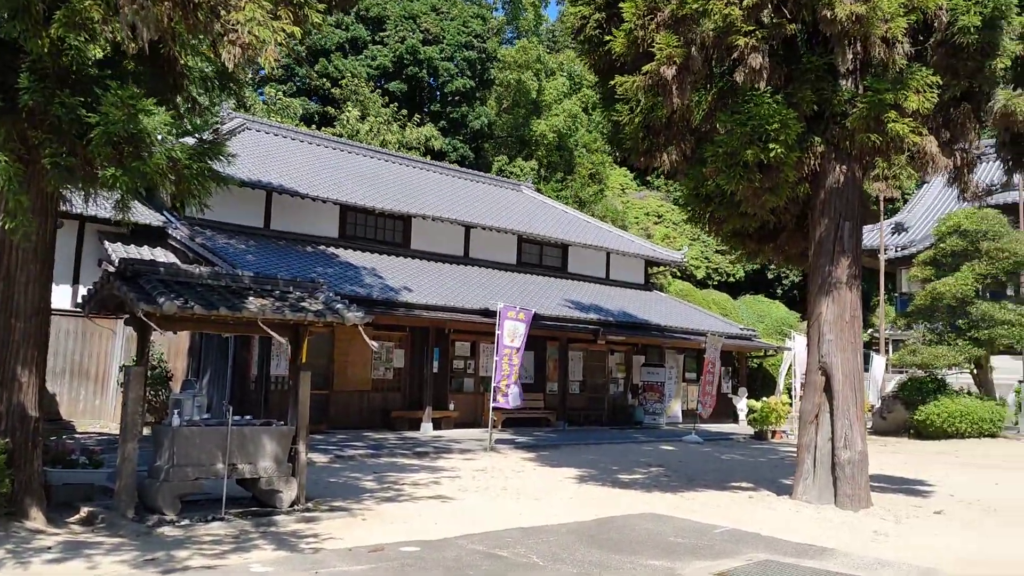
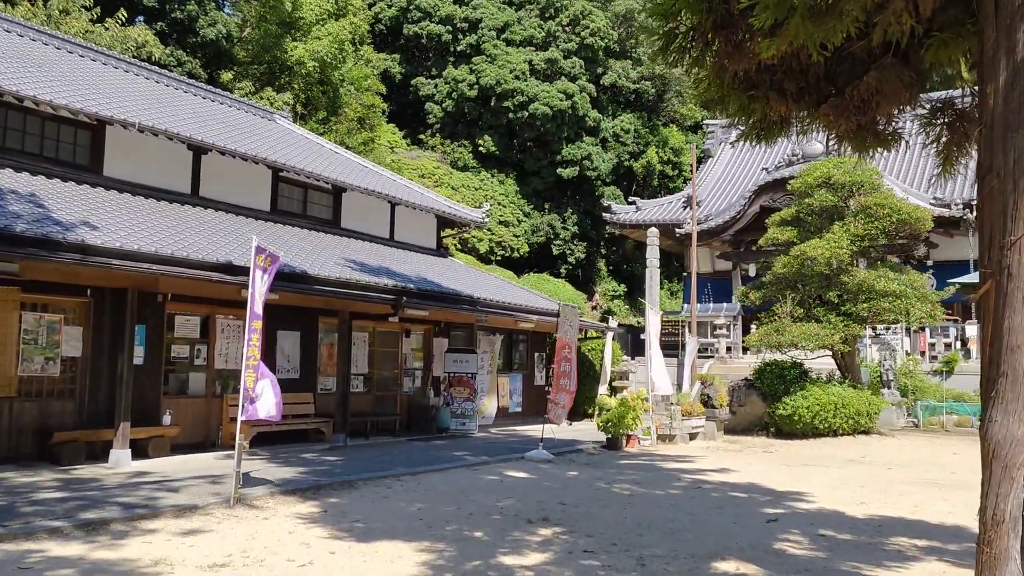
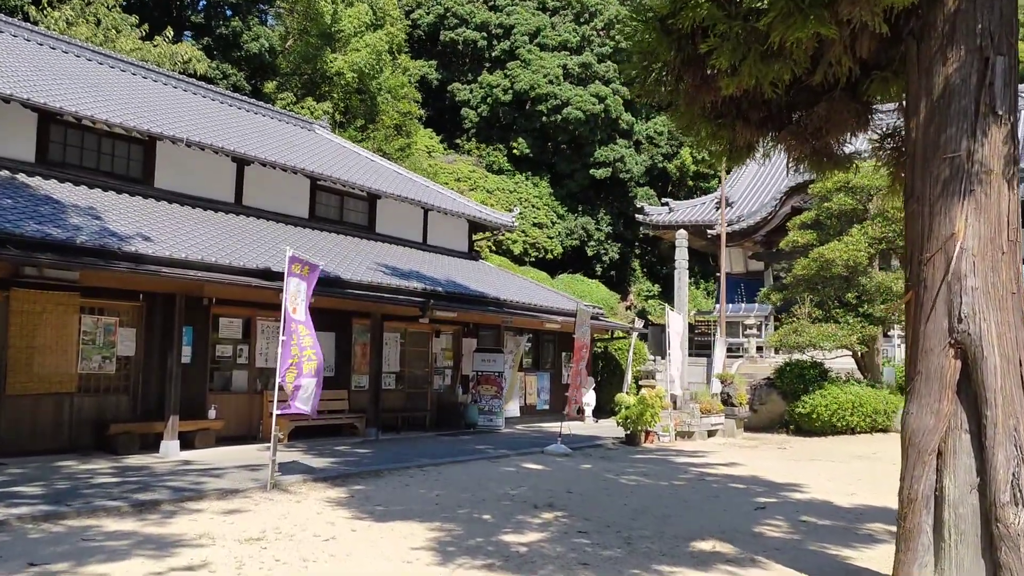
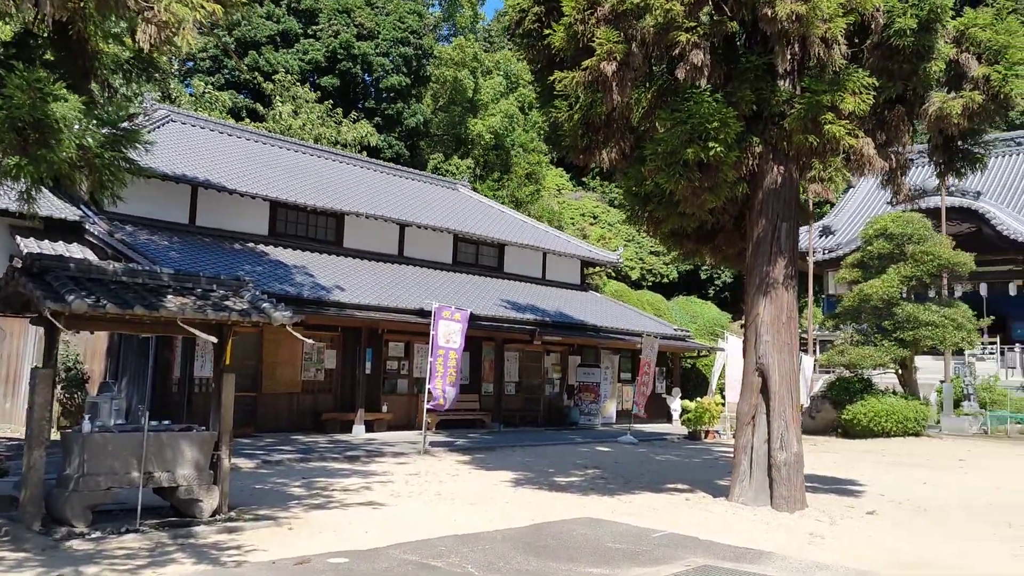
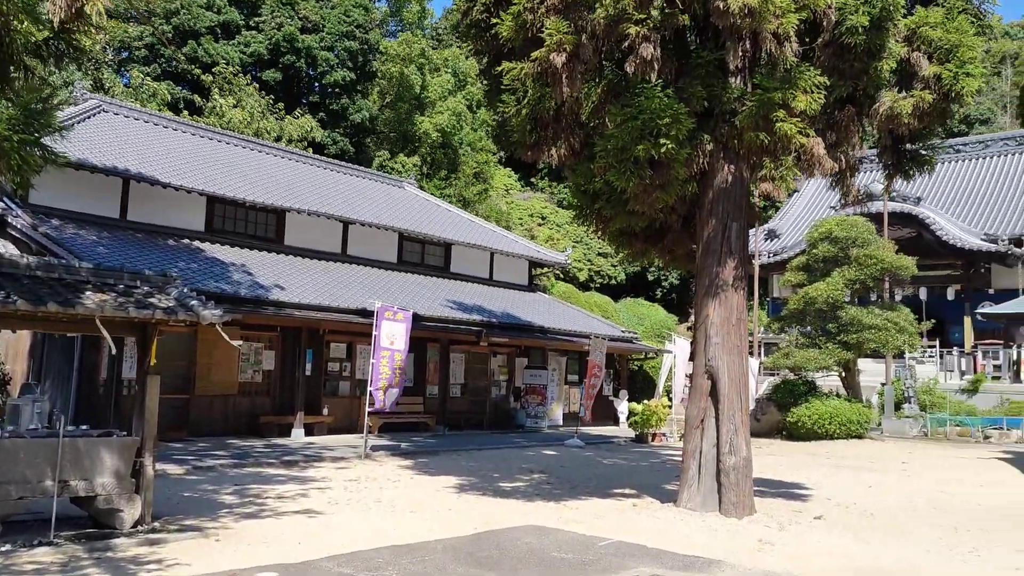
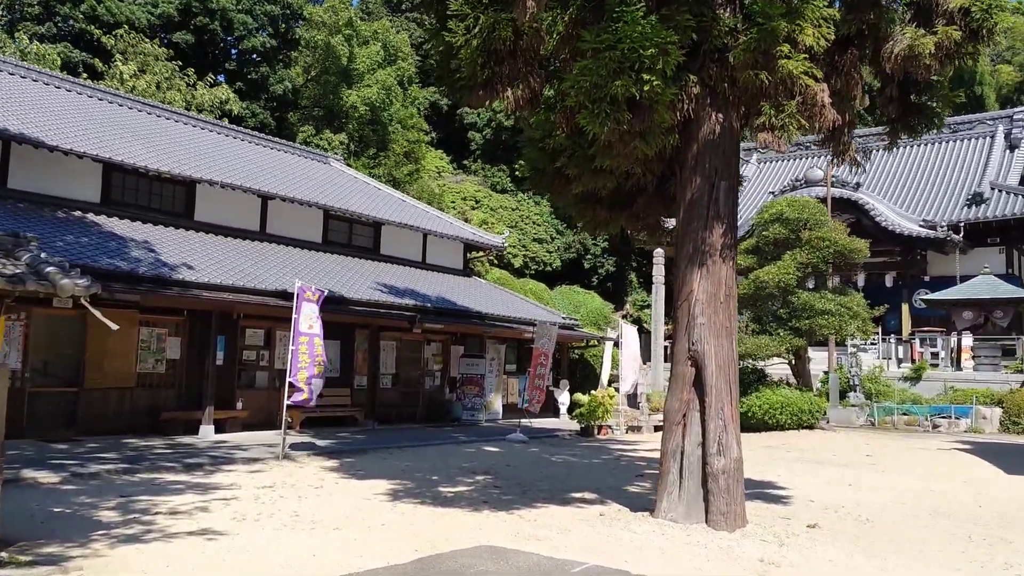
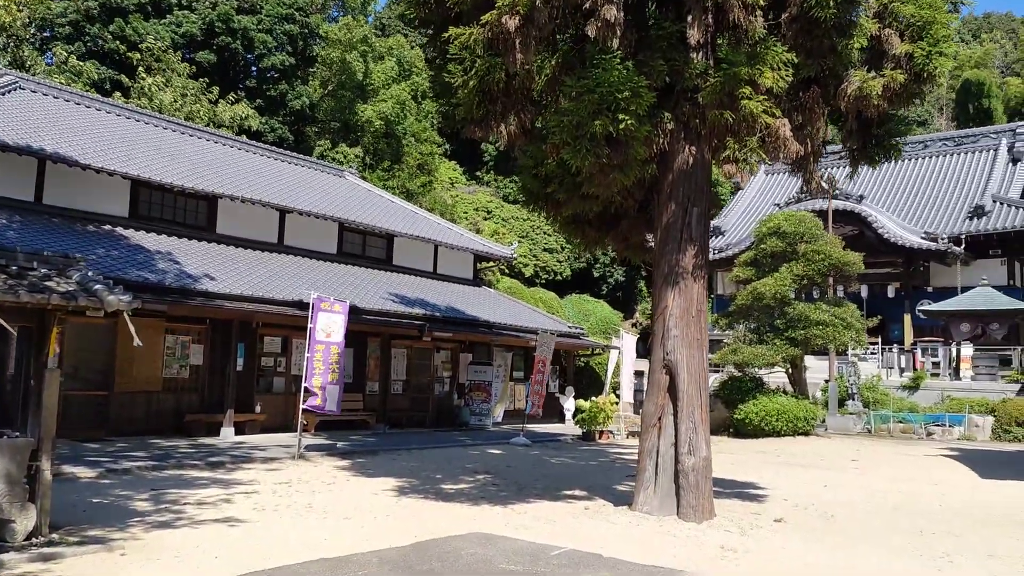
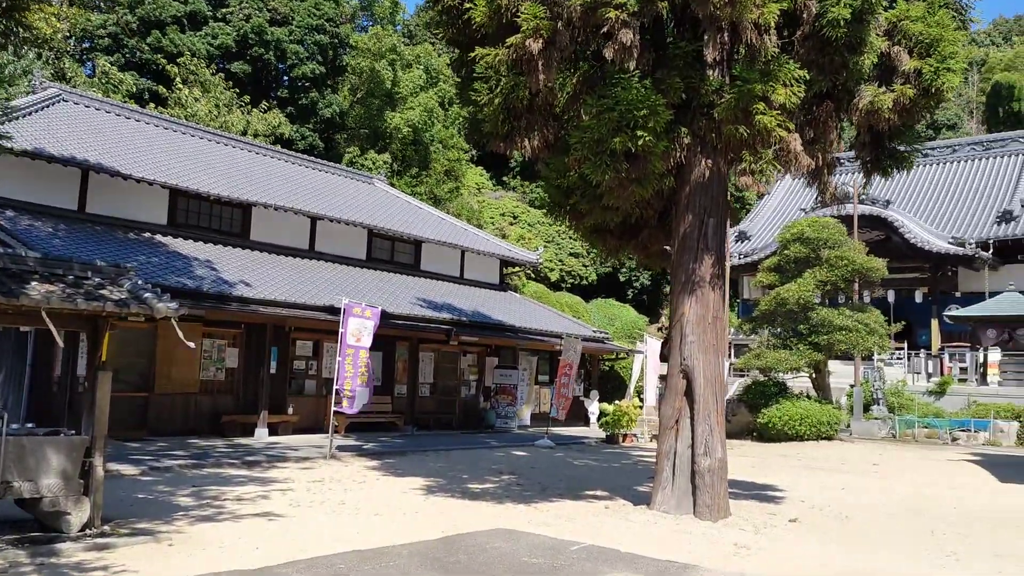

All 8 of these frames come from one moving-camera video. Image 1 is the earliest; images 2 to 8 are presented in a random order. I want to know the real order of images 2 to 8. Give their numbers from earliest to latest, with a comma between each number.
4, 5, 8, 7, 6, 3, 2
